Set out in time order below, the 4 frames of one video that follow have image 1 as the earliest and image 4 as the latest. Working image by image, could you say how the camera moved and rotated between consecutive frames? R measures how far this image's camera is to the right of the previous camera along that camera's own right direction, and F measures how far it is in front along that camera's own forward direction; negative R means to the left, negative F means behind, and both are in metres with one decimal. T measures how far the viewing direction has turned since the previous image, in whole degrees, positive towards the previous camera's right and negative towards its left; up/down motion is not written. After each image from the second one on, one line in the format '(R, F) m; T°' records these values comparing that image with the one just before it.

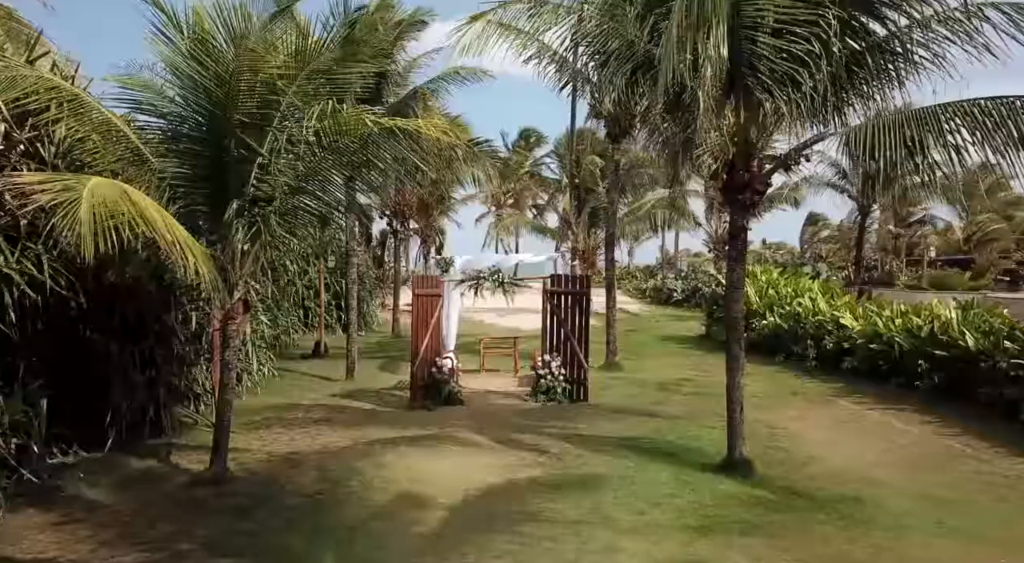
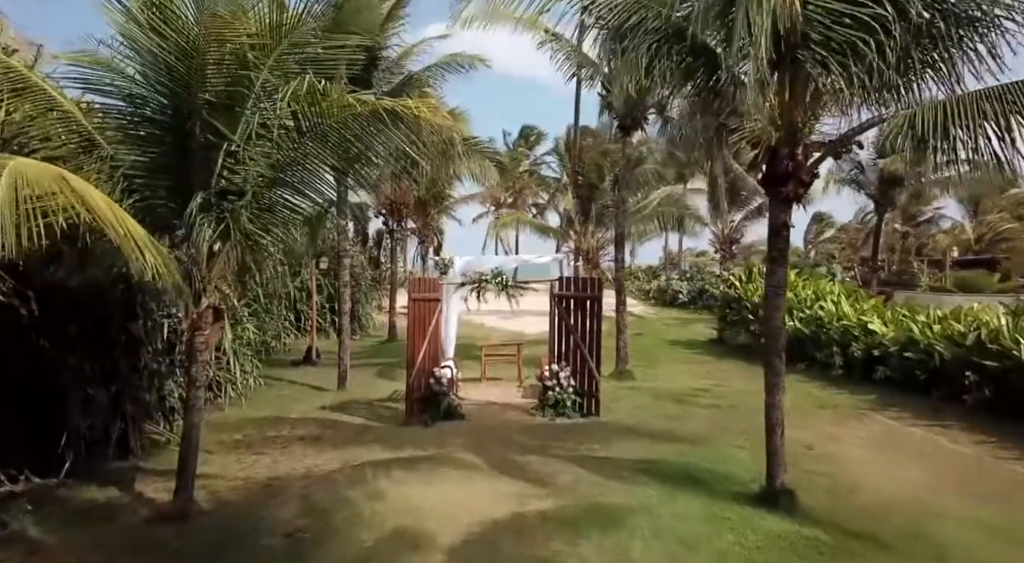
(-0.1, +0.8) m; 0°
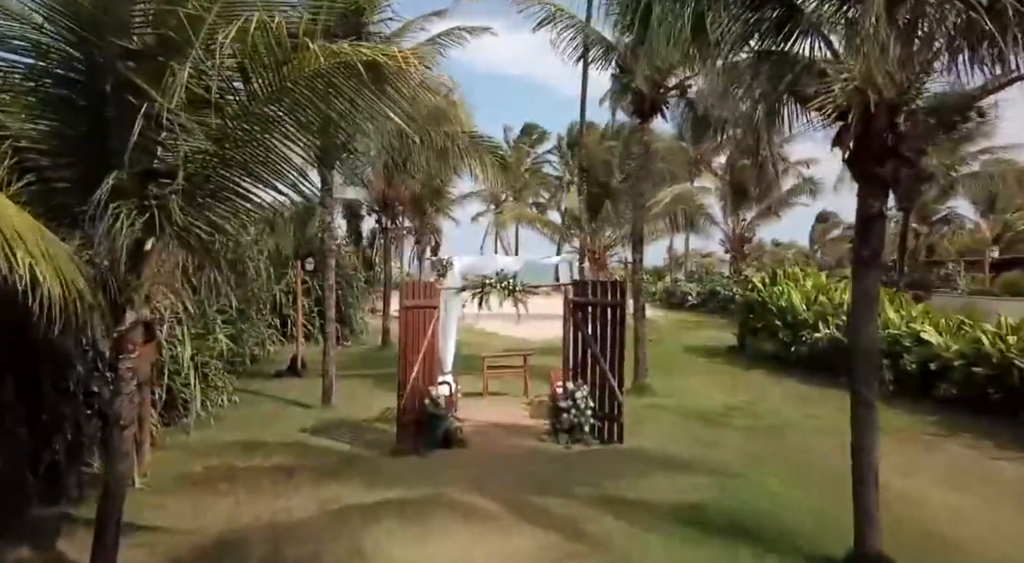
(-0.1, +1.3) m; 0°
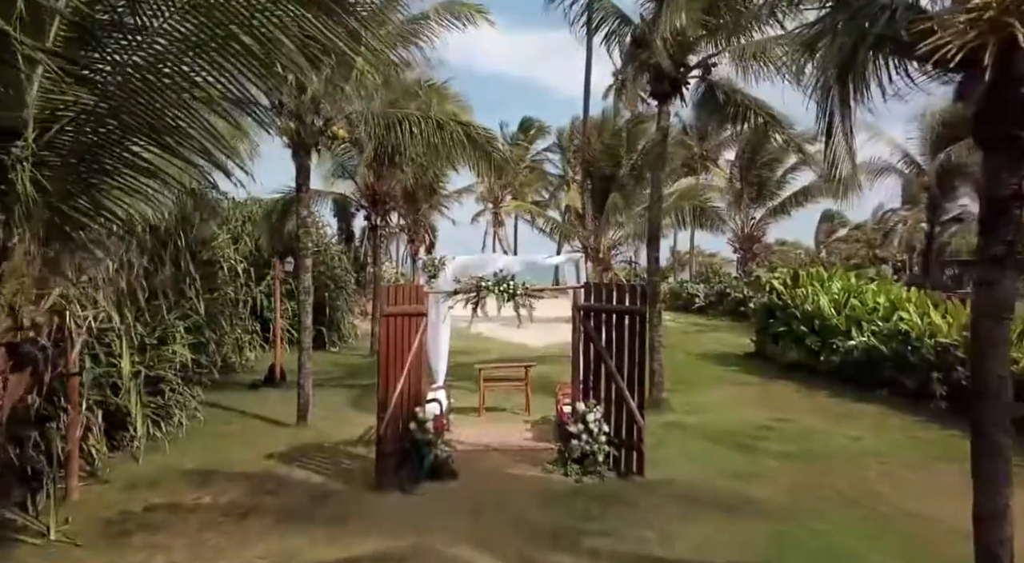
(0.0, +1.2) m; 0°
